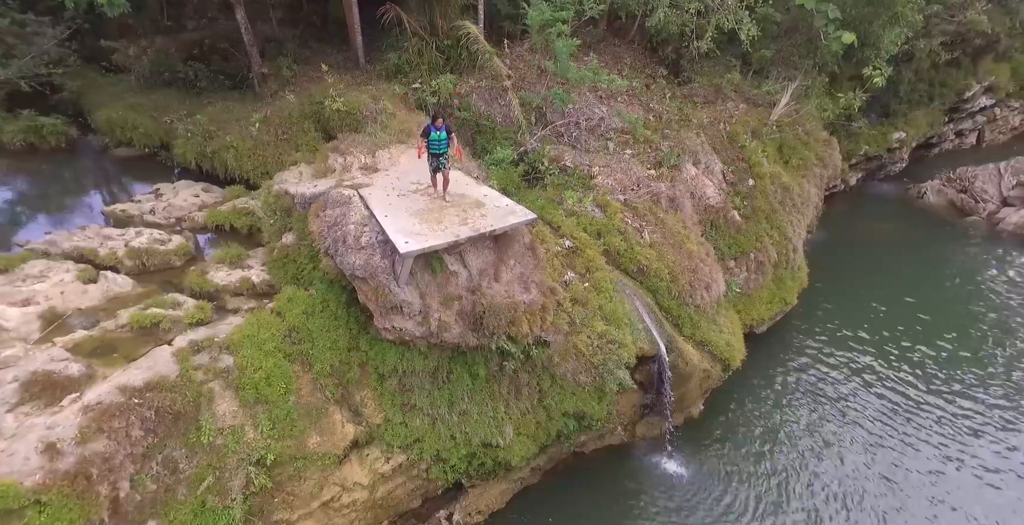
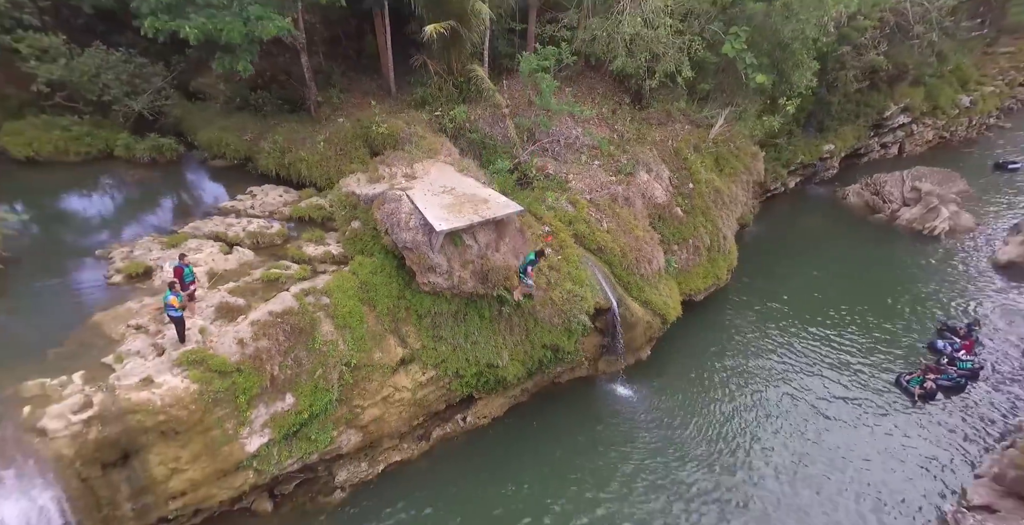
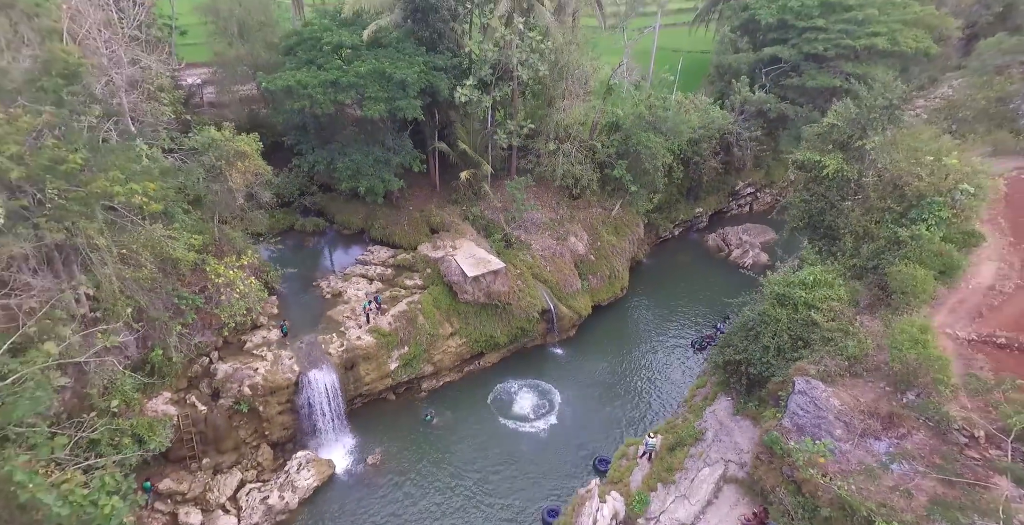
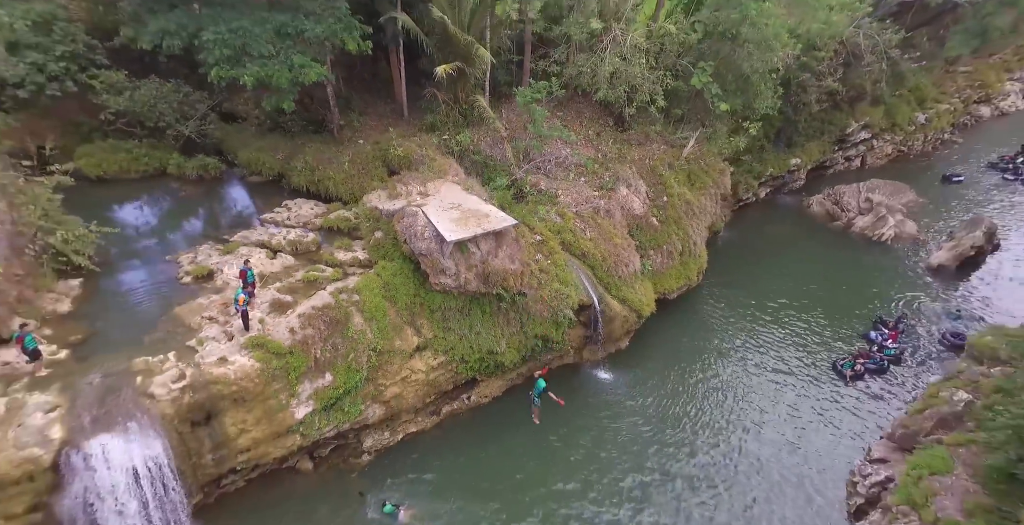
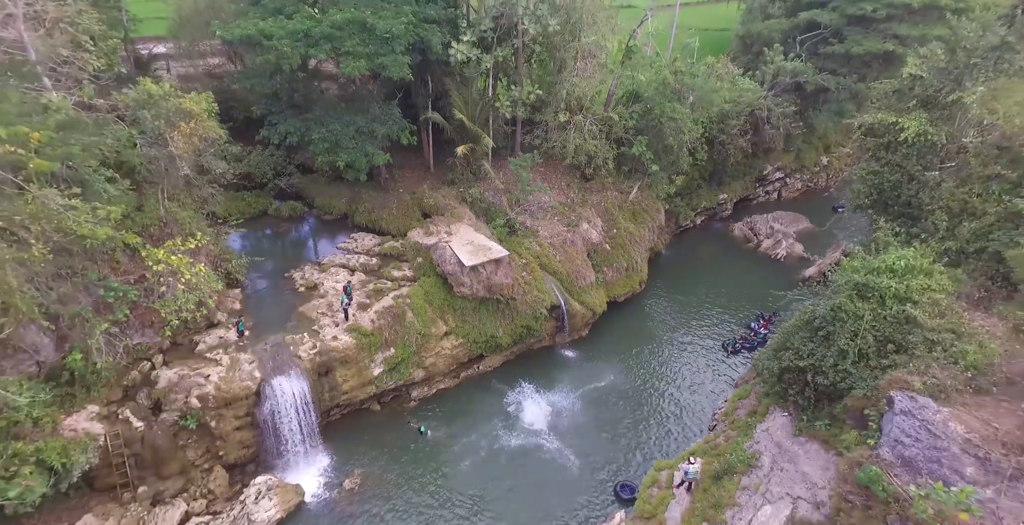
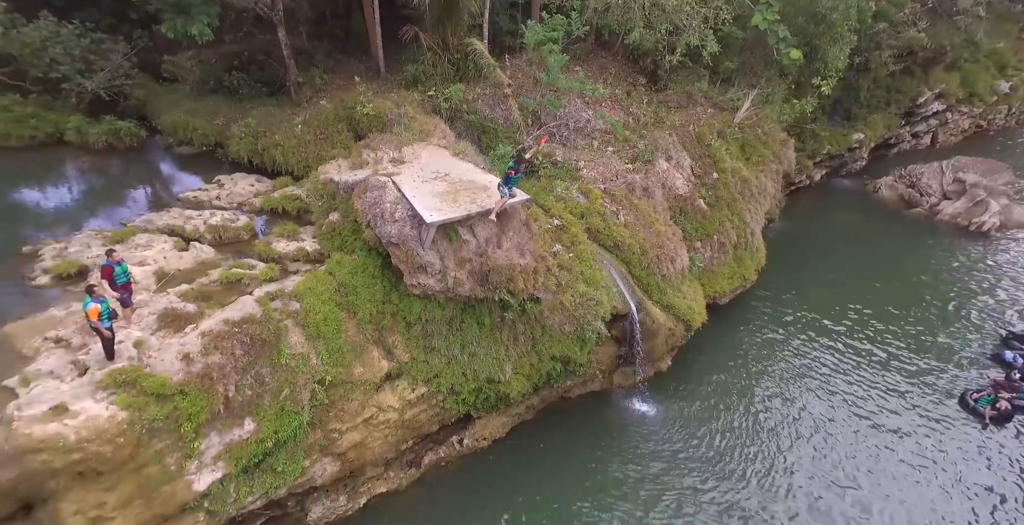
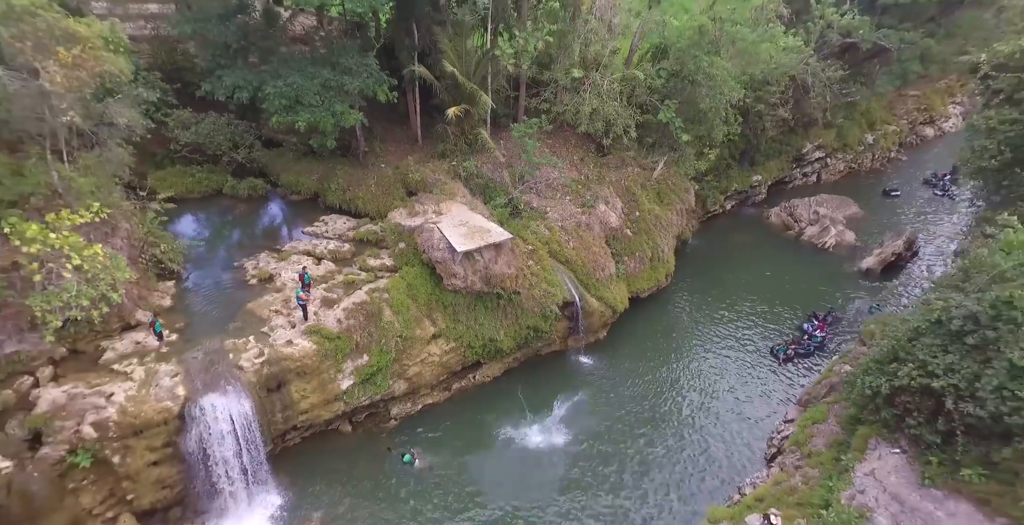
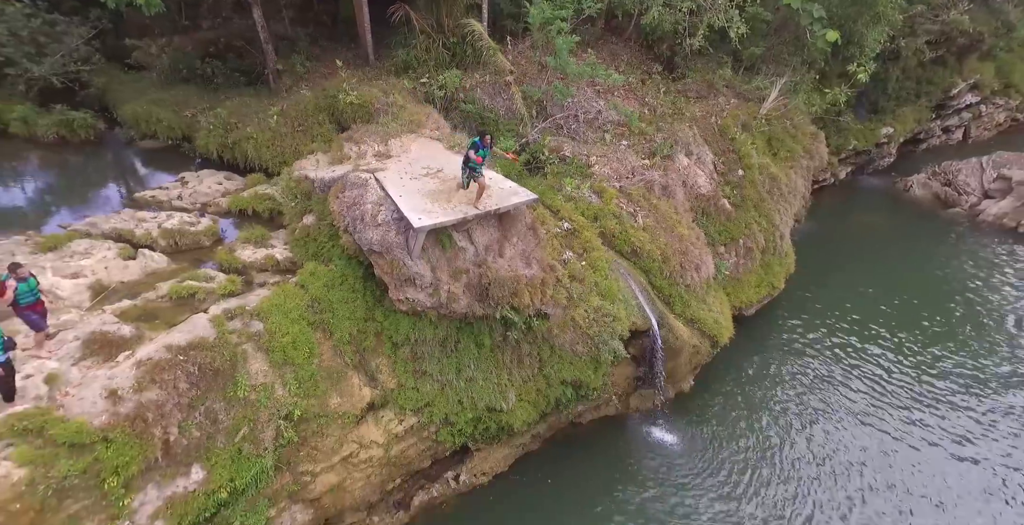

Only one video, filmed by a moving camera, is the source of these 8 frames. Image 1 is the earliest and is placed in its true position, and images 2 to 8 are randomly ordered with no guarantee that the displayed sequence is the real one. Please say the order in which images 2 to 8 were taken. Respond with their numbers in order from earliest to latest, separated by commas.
8, 6, 2, 4, 7, 5, 3
